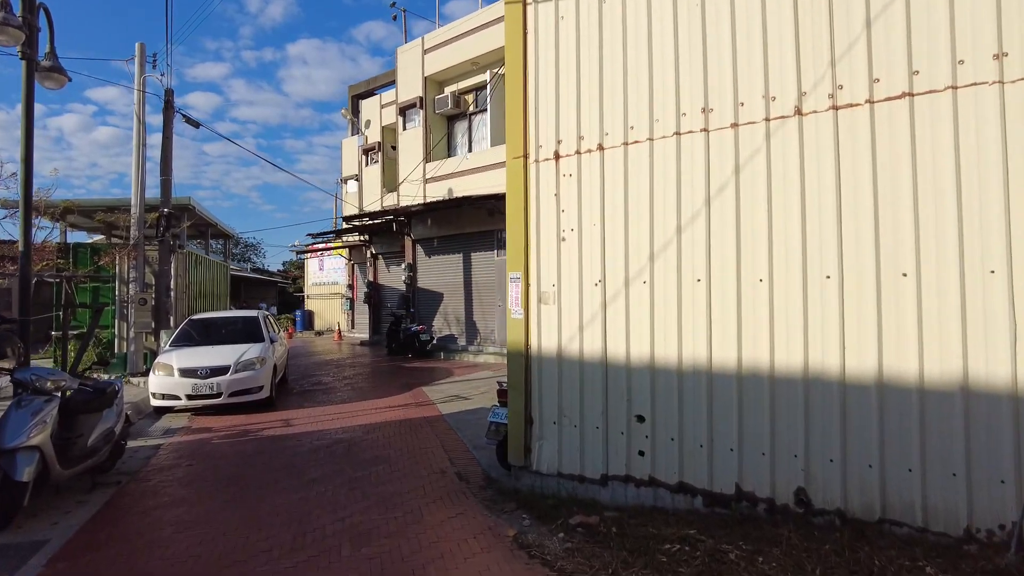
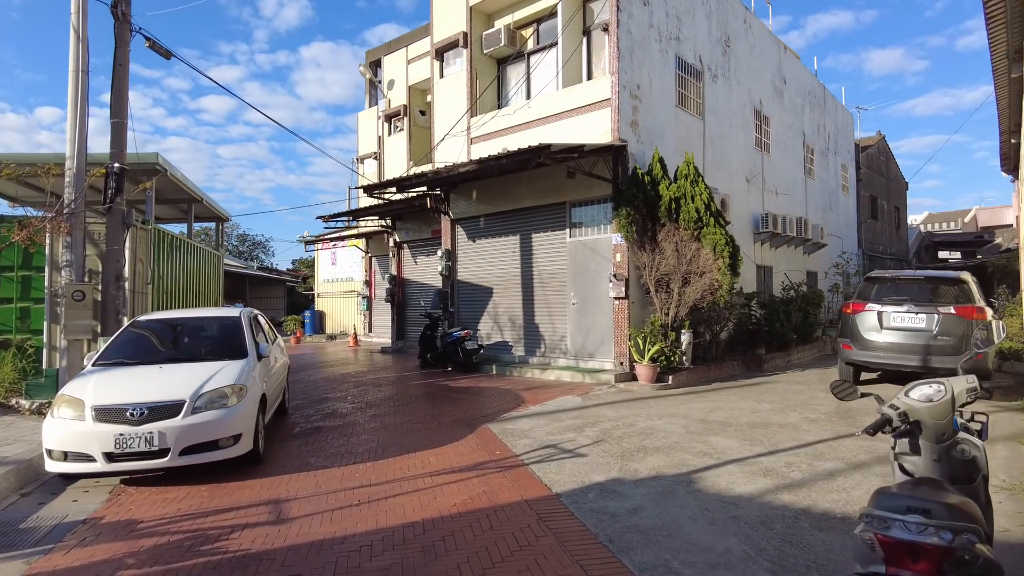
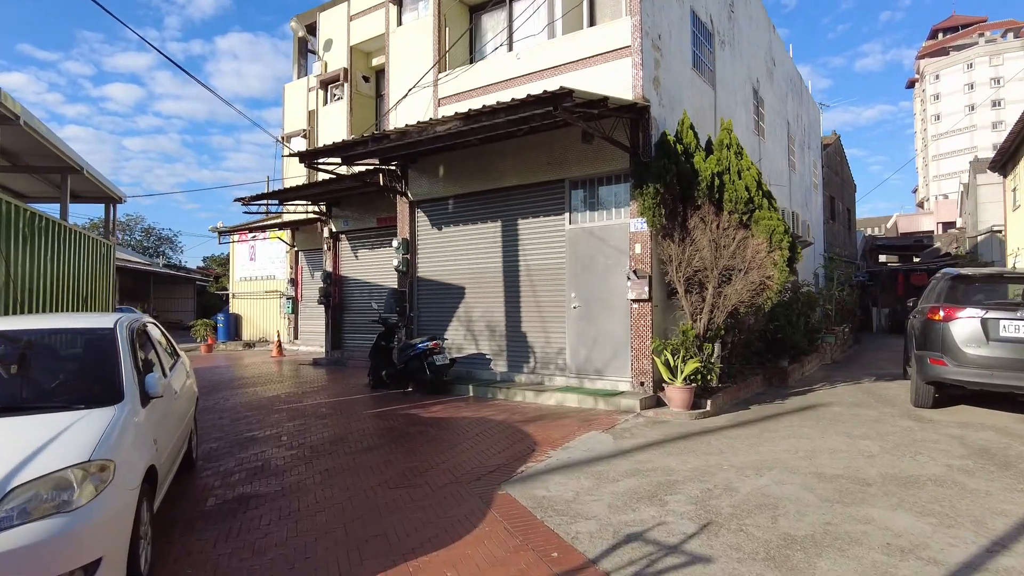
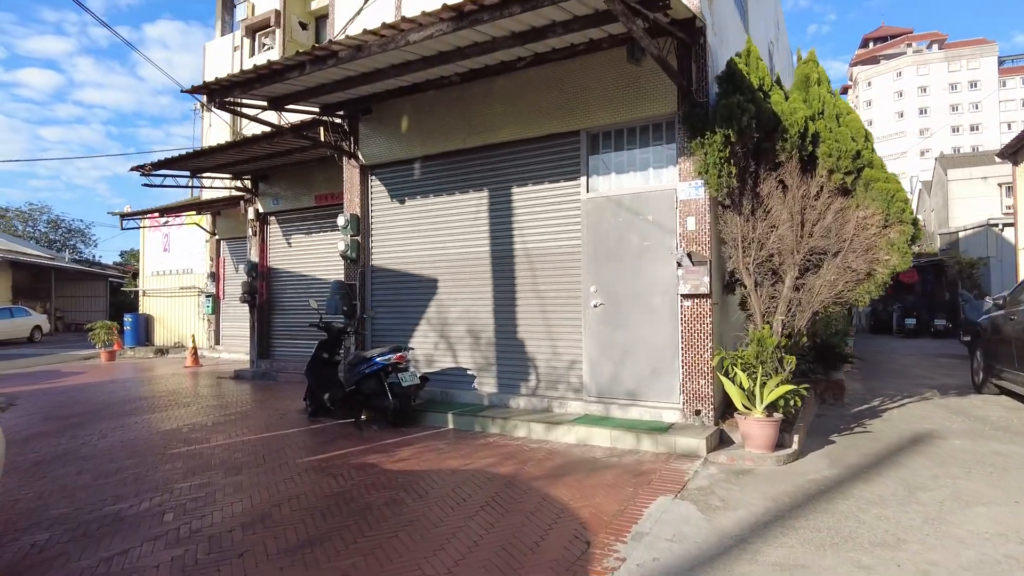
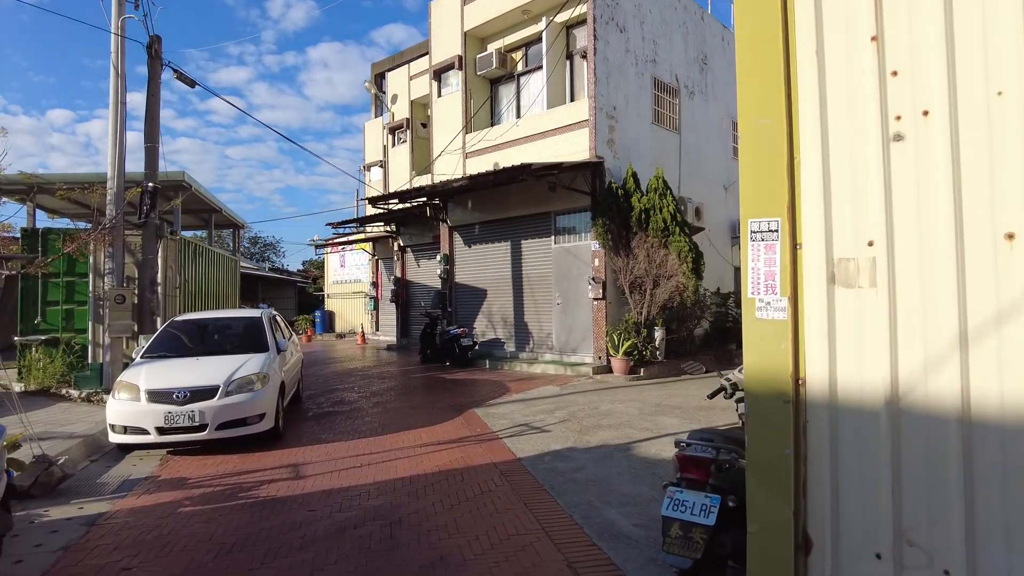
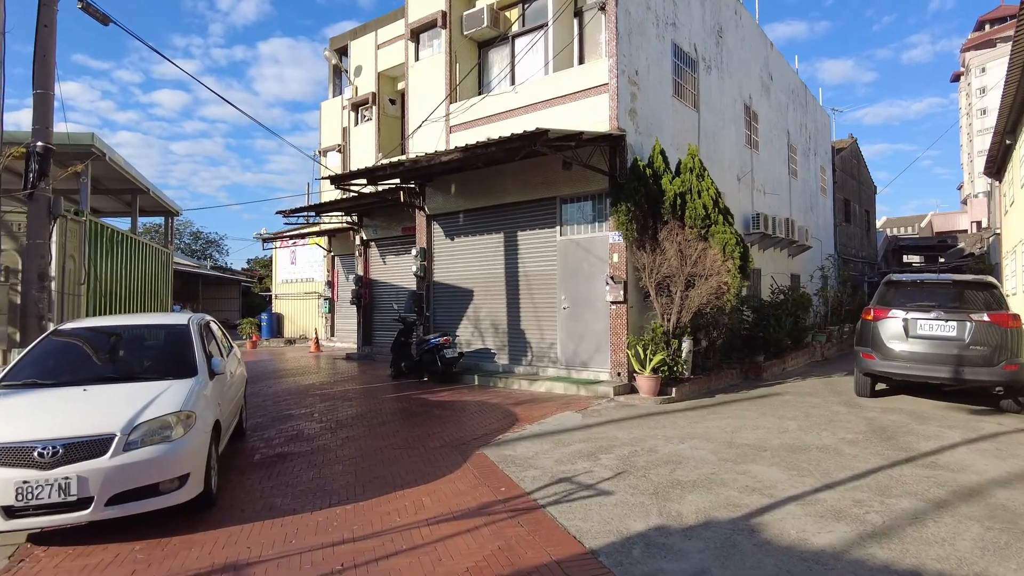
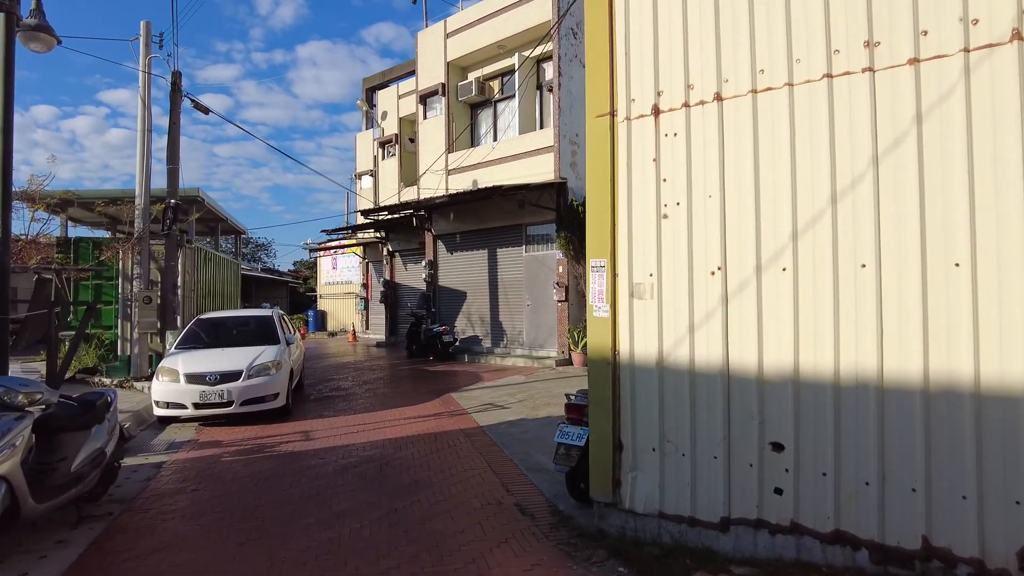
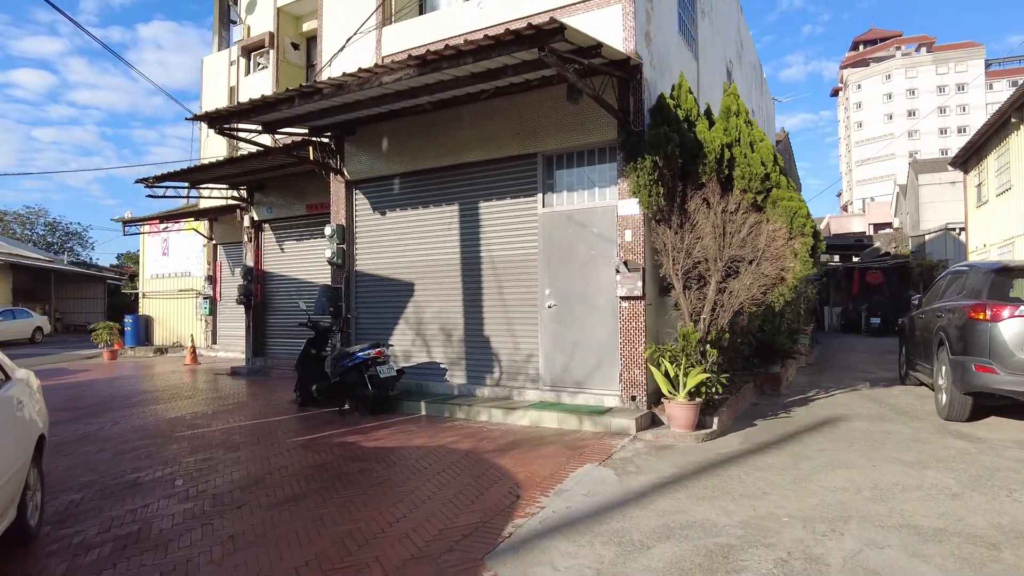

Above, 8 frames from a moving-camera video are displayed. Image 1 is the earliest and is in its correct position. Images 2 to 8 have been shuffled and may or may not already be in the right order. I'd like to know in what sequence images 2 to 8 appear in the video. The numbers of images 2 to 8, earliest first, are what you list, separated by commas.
7, 5, 2, 6, 3, 8, 4
